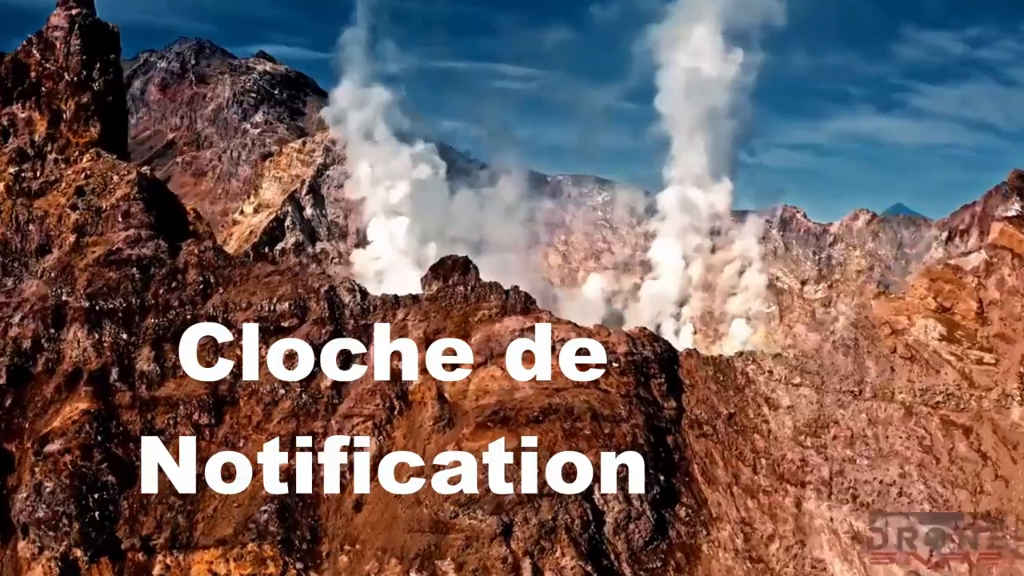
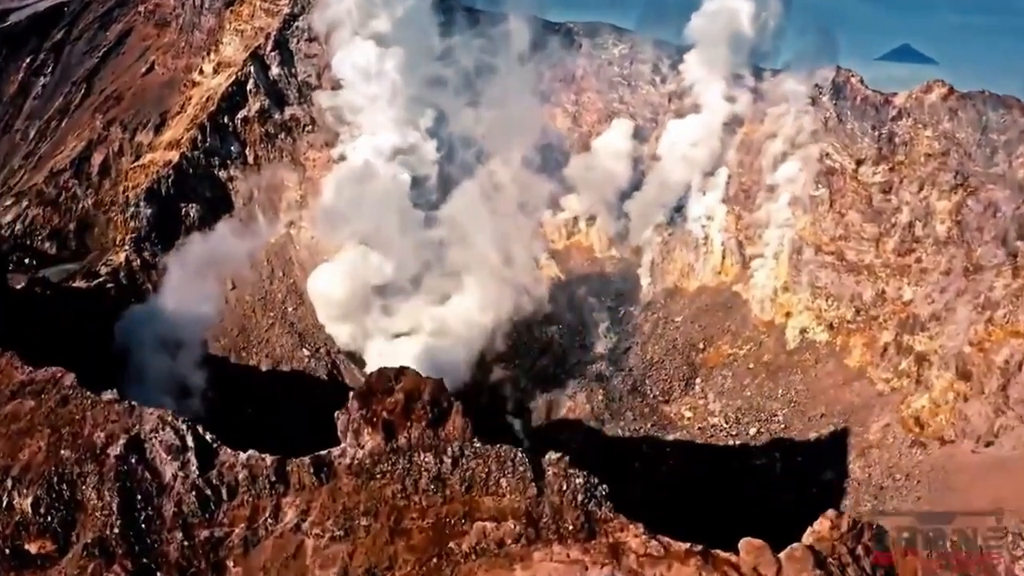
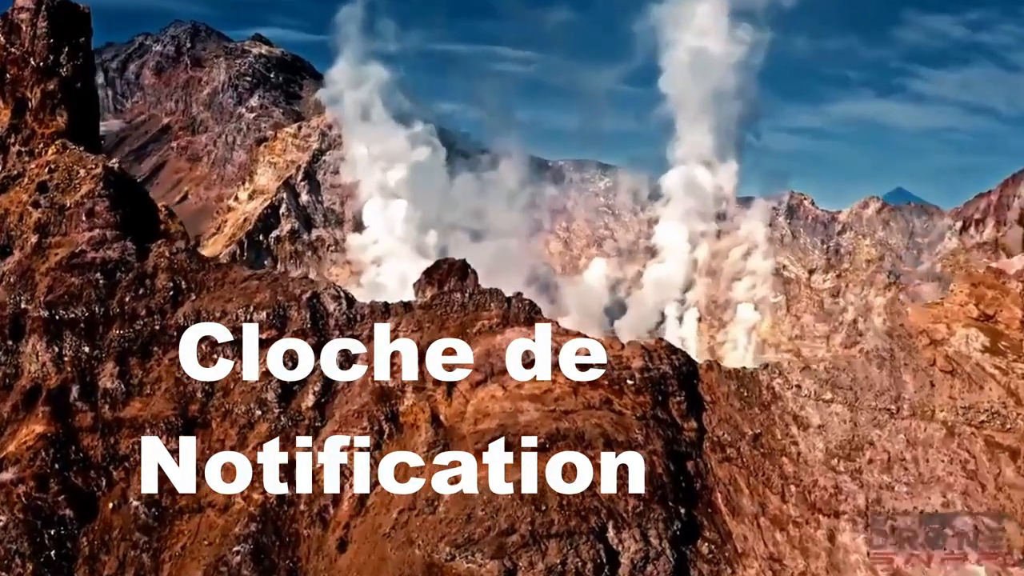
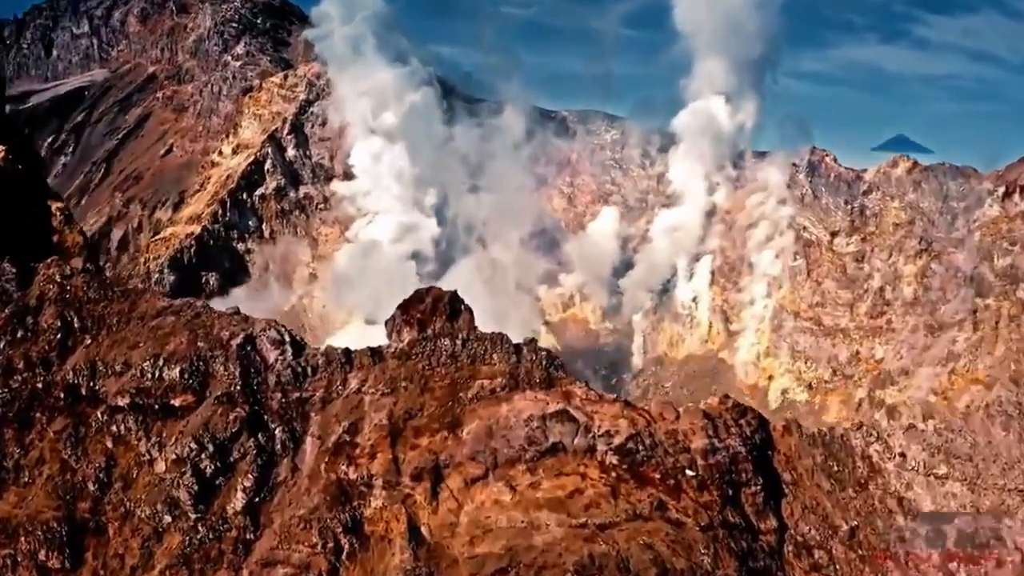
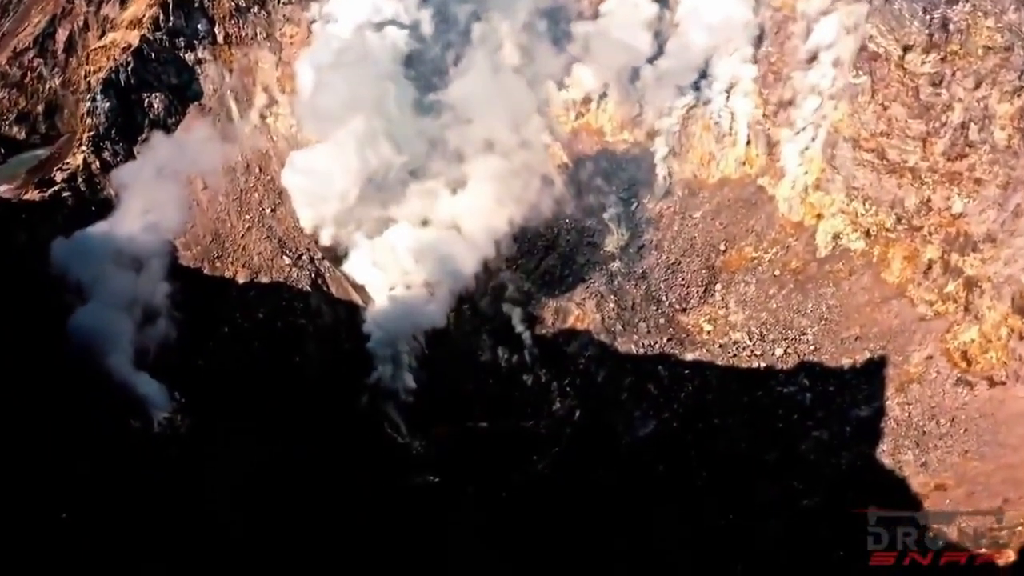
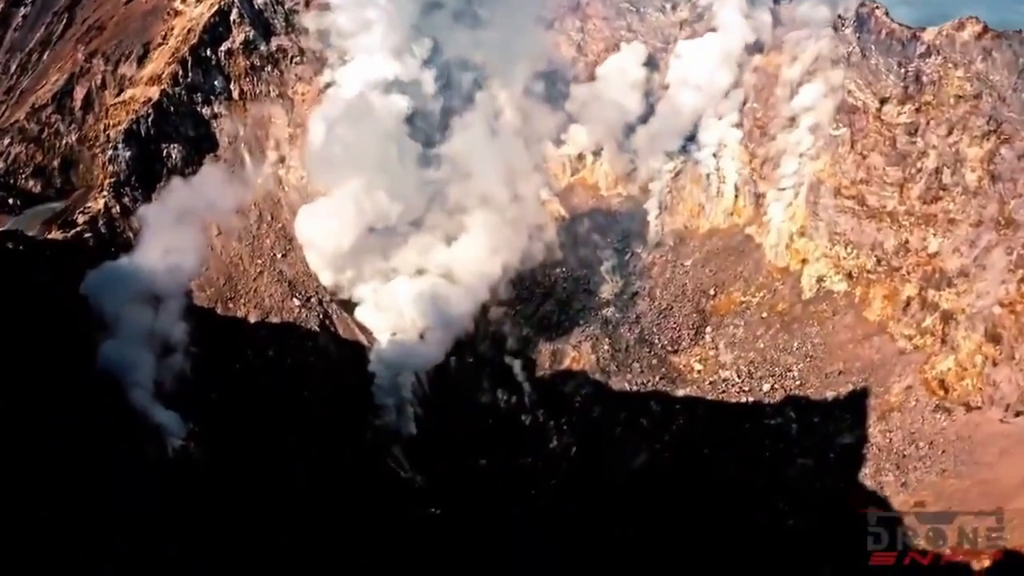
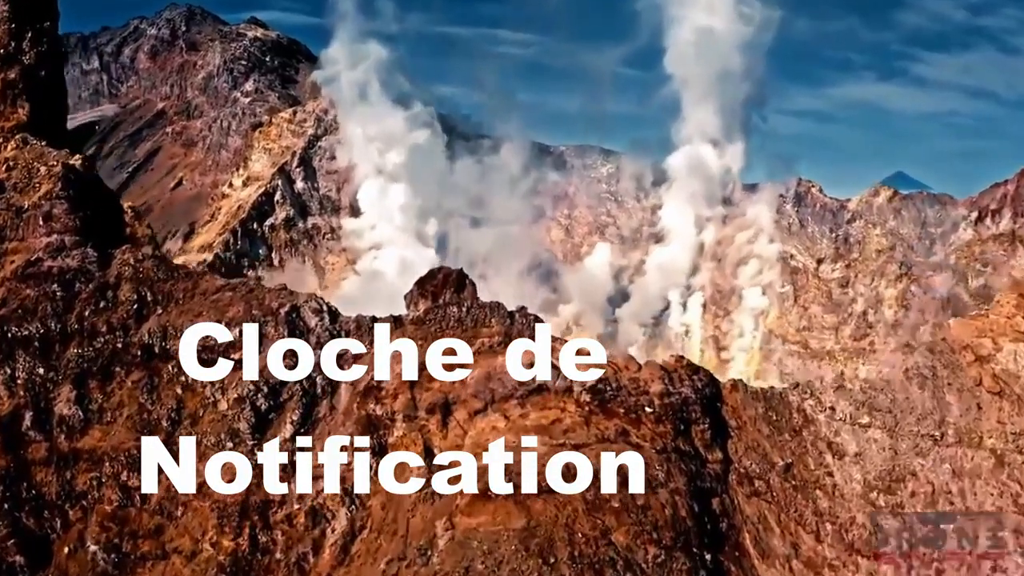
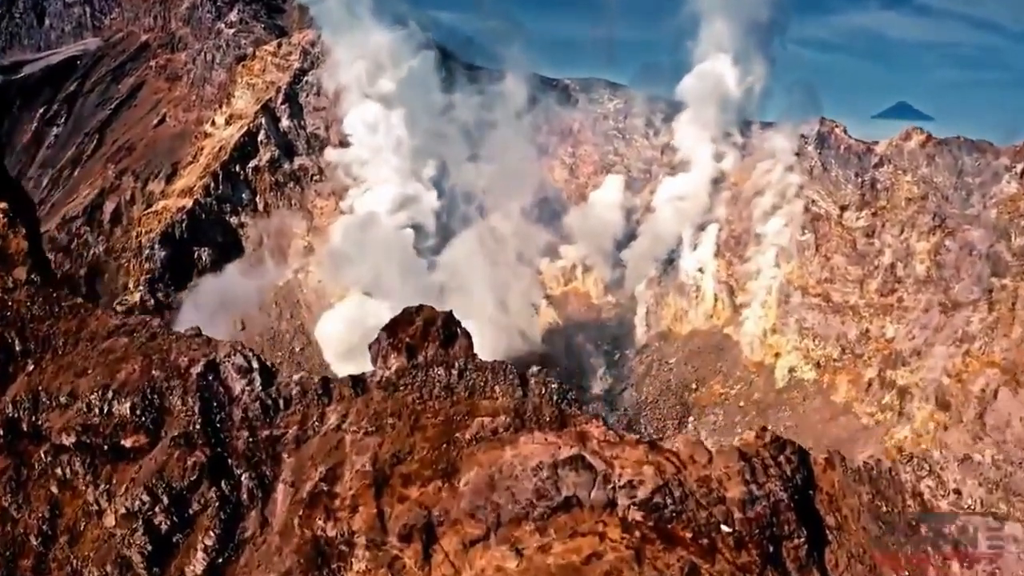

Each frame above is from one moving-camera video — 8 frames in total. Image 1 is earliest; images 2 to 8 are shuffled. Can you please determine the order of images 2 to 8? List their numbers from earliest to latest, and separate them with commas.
3, 7, 4, 8, 2, 6, 5
